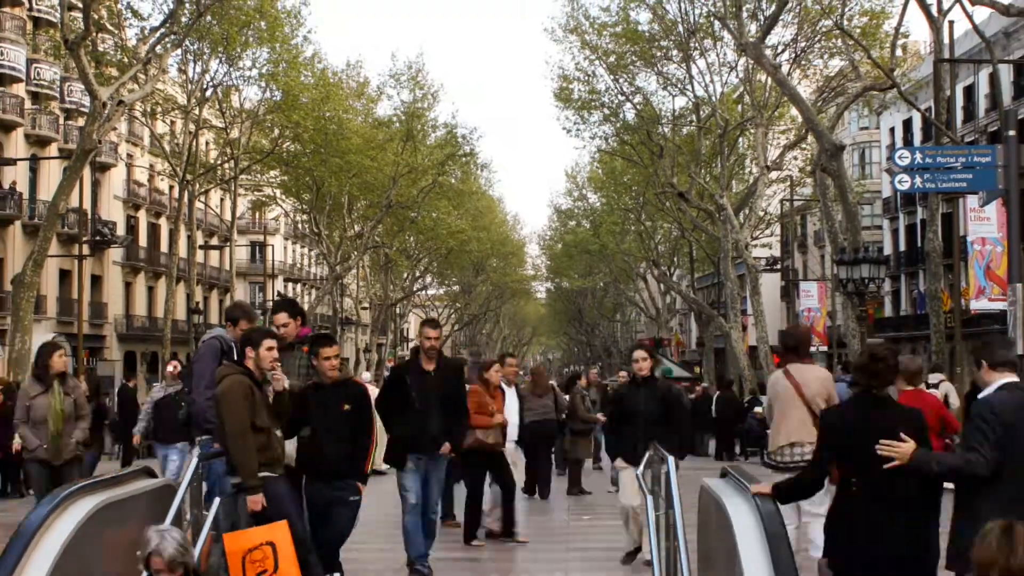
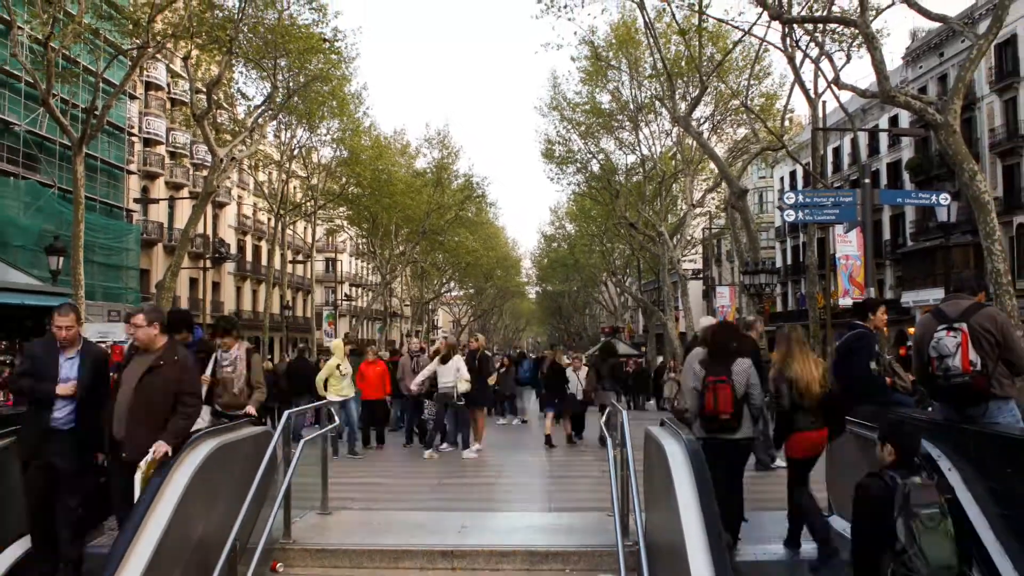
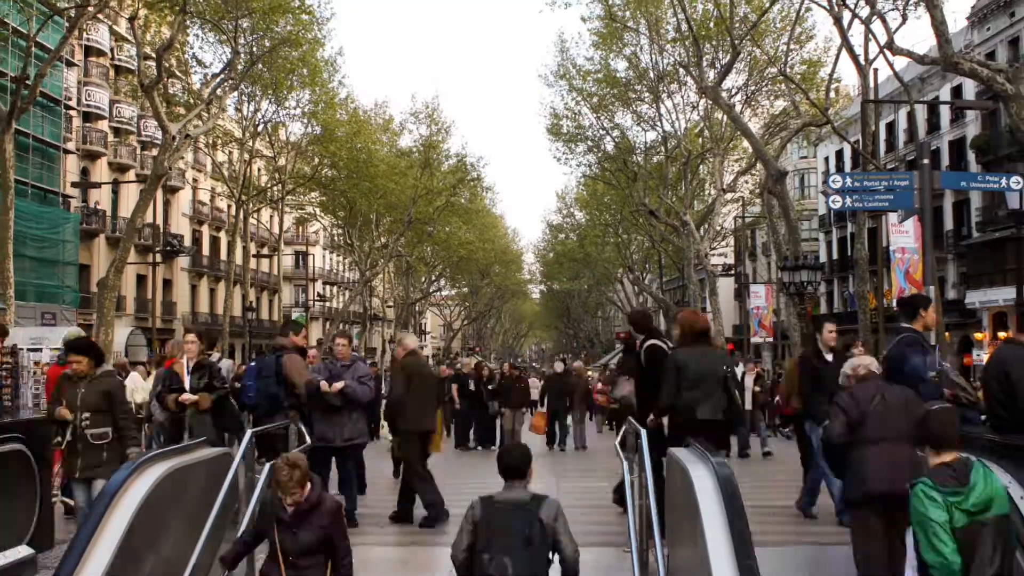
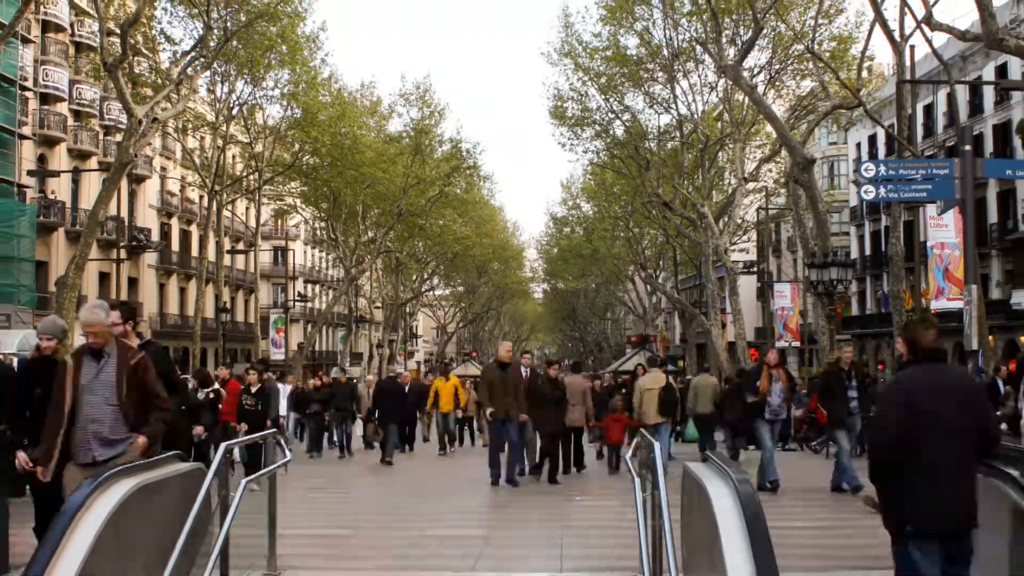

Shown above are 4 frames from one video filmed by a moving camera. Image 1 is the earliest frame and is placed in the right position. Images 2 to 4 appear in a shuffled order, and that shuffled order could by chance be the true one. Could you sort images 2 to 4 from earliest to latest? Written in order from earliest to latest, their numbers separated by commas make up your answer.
4, 3, 2
